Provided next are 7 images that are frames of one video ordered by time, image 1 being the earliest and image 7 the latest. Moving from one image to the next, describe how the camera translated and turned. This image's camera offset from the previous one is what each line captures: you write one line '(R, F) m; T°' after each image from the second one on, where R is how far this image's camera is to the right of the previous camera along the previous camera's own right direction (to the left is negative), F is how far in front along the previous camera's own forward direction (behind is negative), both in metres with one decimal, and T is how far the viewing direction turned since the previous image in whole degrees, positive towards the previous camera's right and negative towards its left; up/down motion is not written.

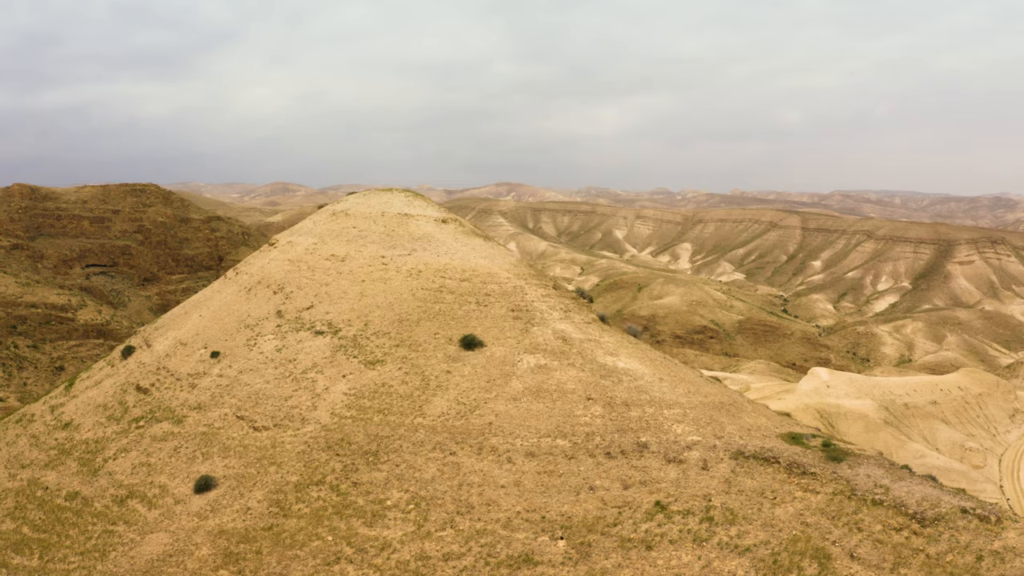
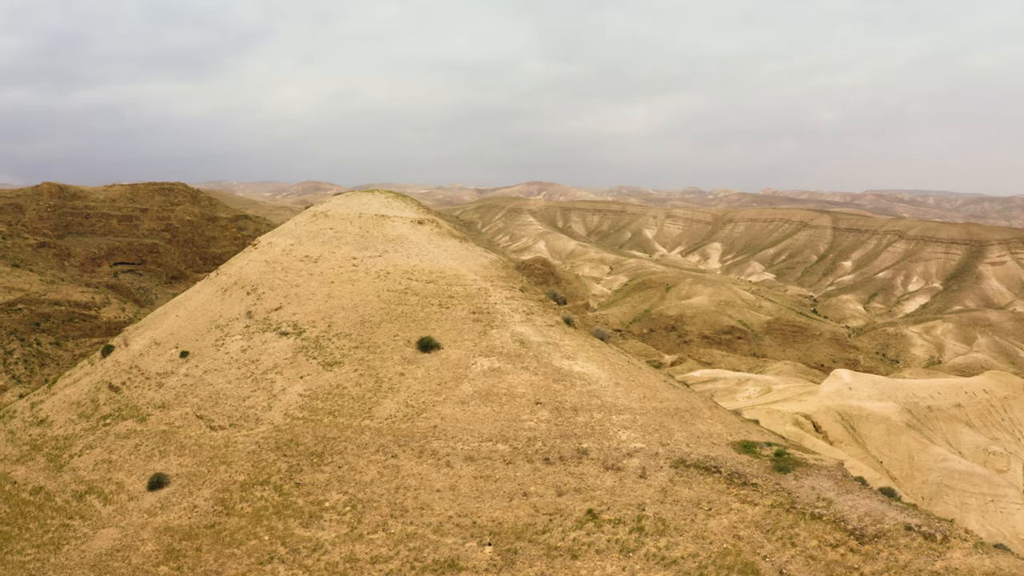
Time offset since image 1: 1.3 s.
(+3.3, +0.2) m; -3°
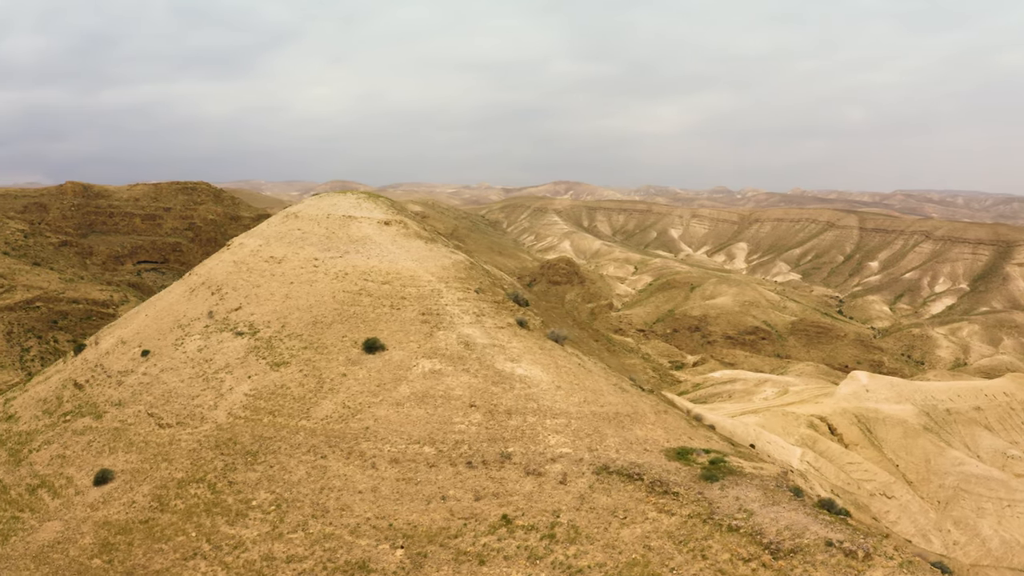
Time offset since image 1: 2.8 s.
(+3.6, +0.2) m; -2°
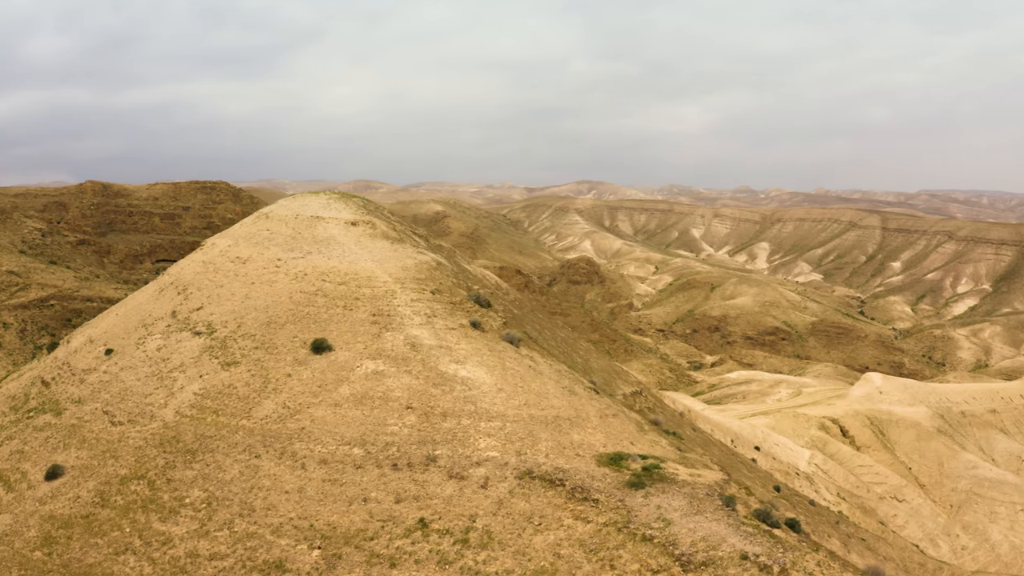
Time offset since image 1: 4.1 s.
(+3.4, +0.2) m; -2°
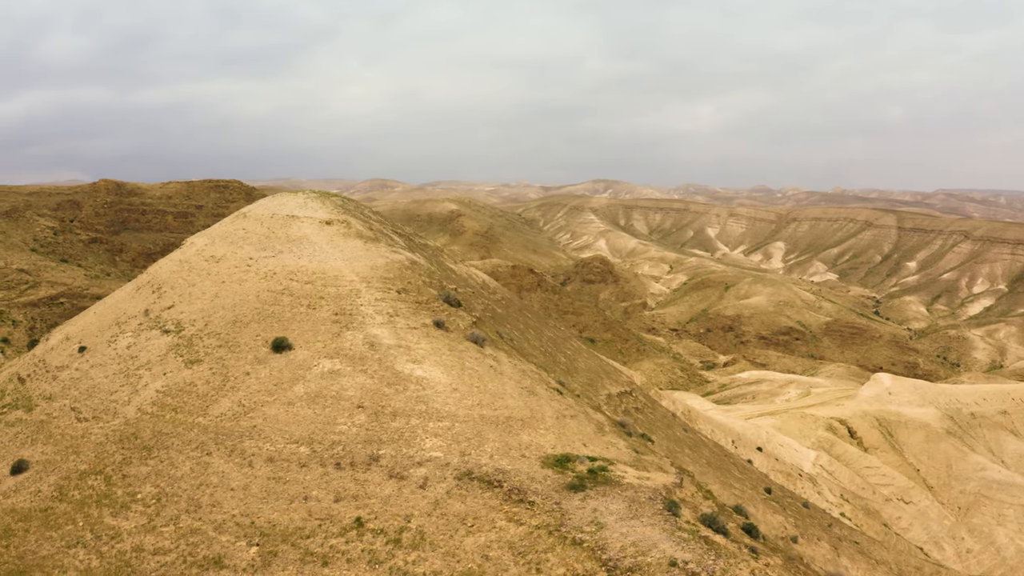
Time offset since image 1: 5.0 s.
(+2.6, +0.1) m; -1°
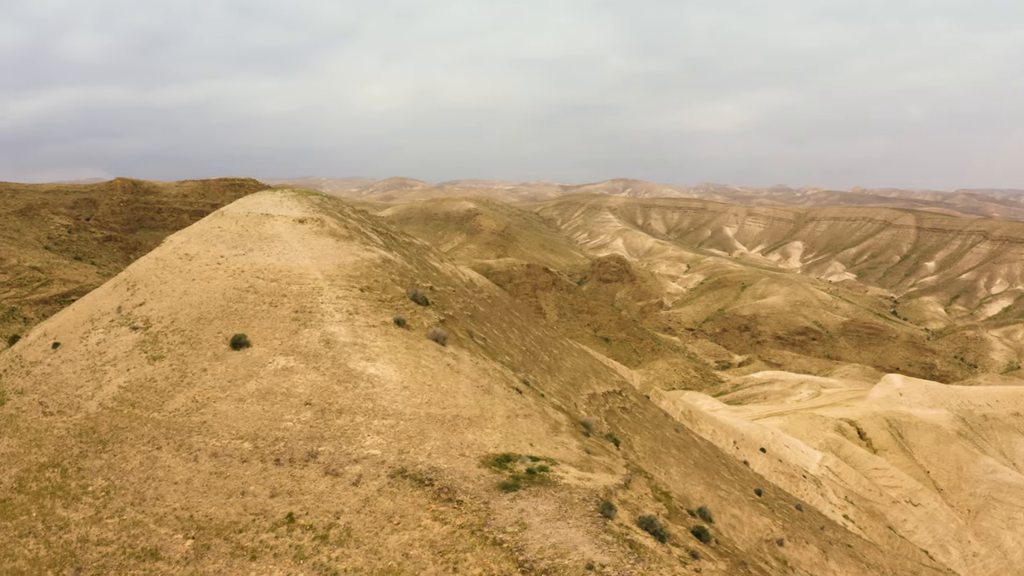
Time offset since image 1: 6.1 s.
(+2.9, +0.1) m; -2°
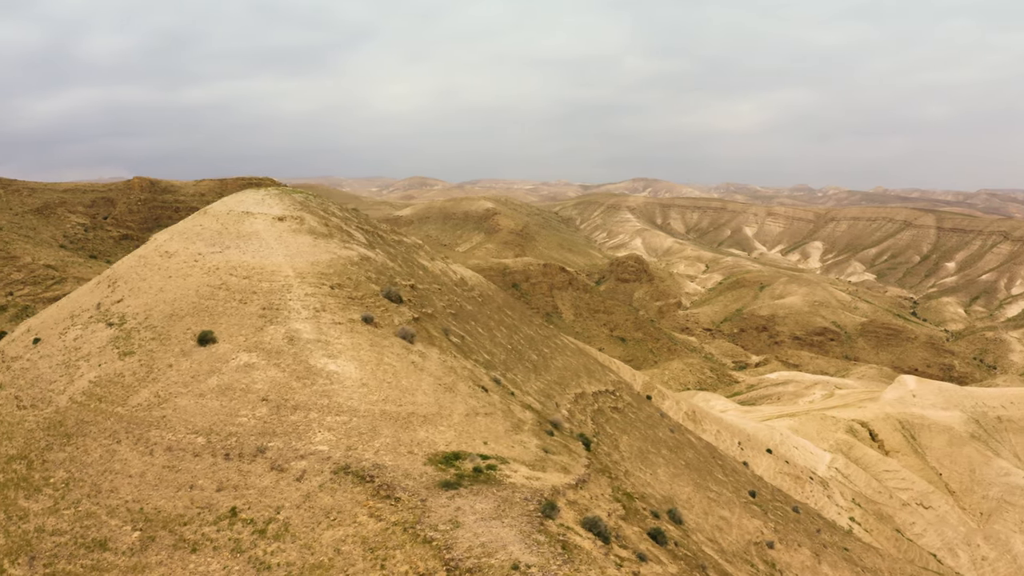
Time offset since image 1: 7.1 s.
(+2.6, +0.1) m; -2°
